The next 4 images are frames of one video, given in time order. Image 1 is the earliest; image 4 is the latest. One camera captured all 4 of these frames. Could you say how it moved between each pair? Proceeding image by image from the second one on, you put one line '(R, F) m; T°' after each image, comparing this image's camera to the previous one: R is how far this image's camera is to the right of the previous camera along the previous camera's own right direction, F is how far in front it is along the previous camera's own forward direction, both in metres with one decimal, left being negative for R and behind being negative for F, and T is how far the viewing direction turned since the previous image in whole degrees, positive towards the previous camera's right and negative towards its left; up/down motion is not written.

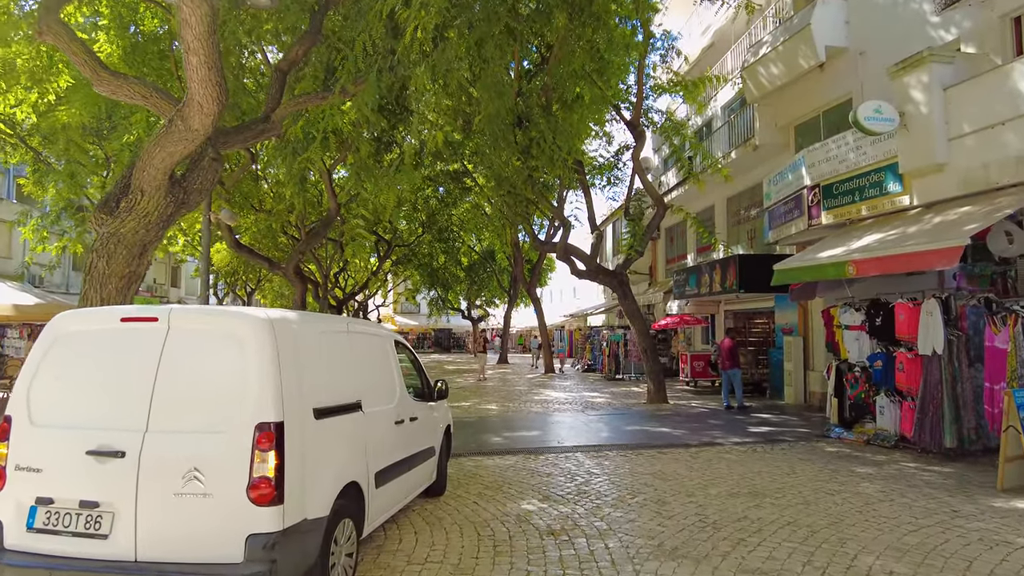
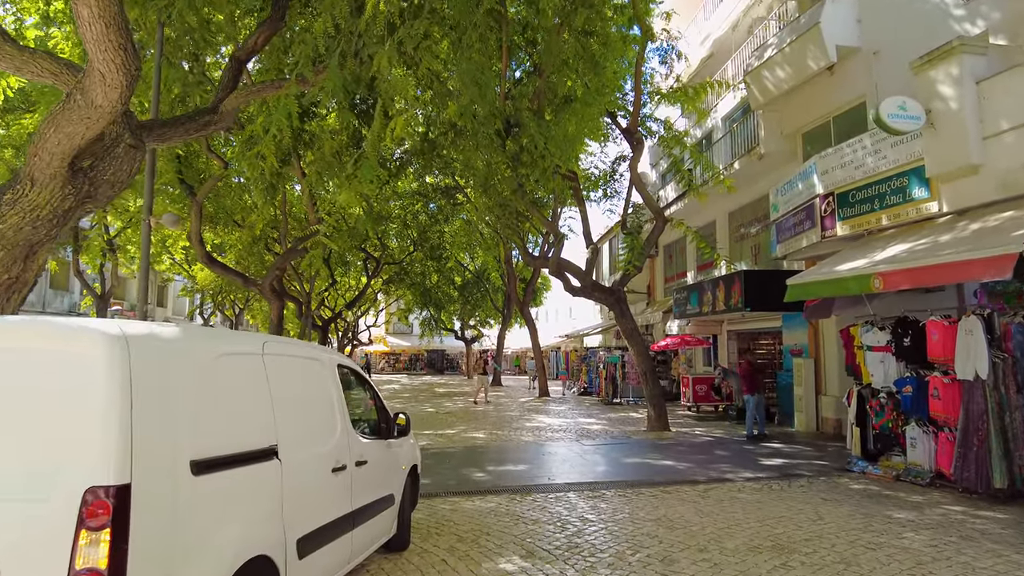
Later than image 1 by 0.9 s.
(+0.1, +0.9) m; 0°
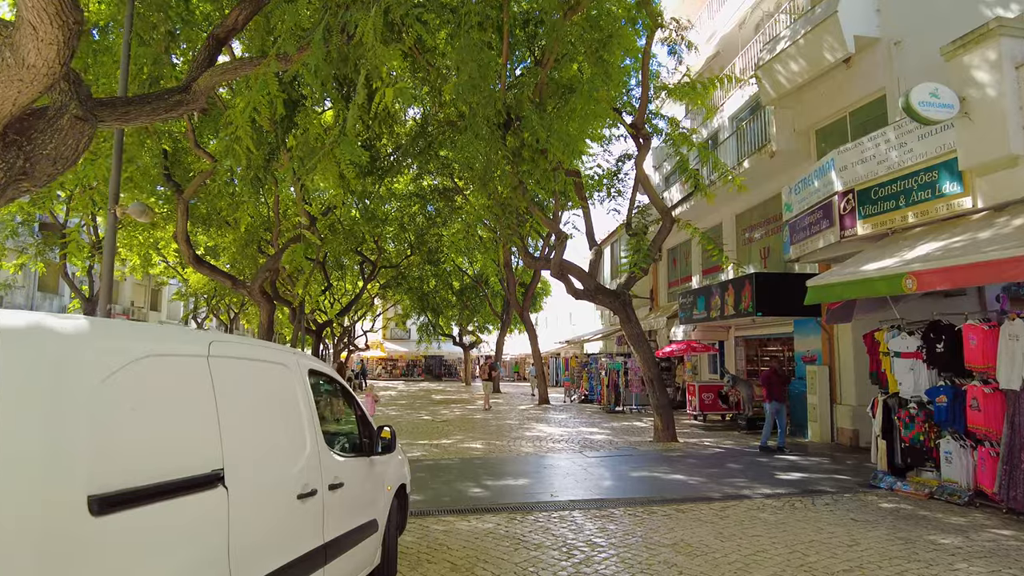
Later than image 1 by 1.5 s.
(0.0, +0.6) m; 0°
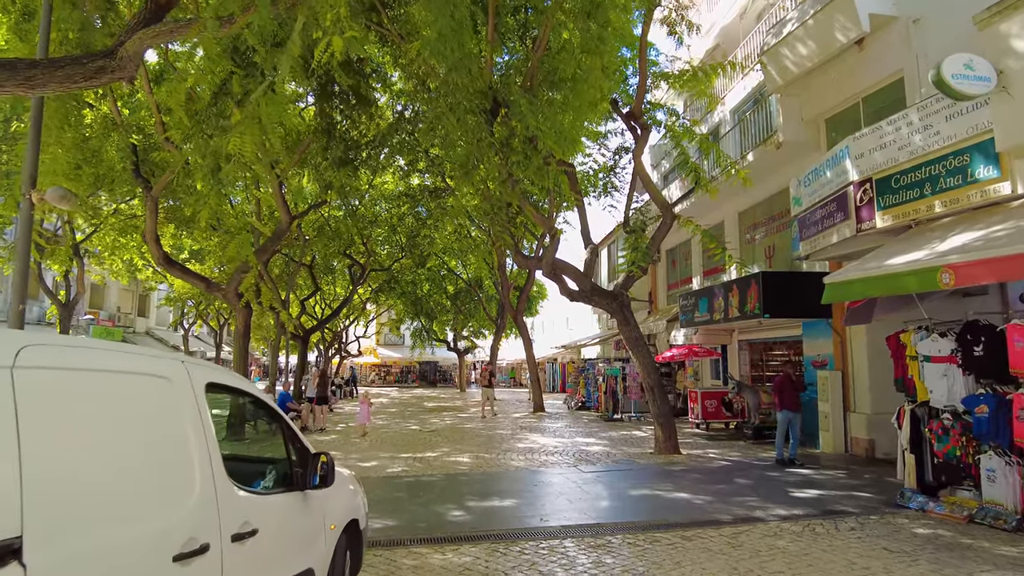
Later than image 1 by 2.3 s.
(+0.1, +0.8) m; 0°
